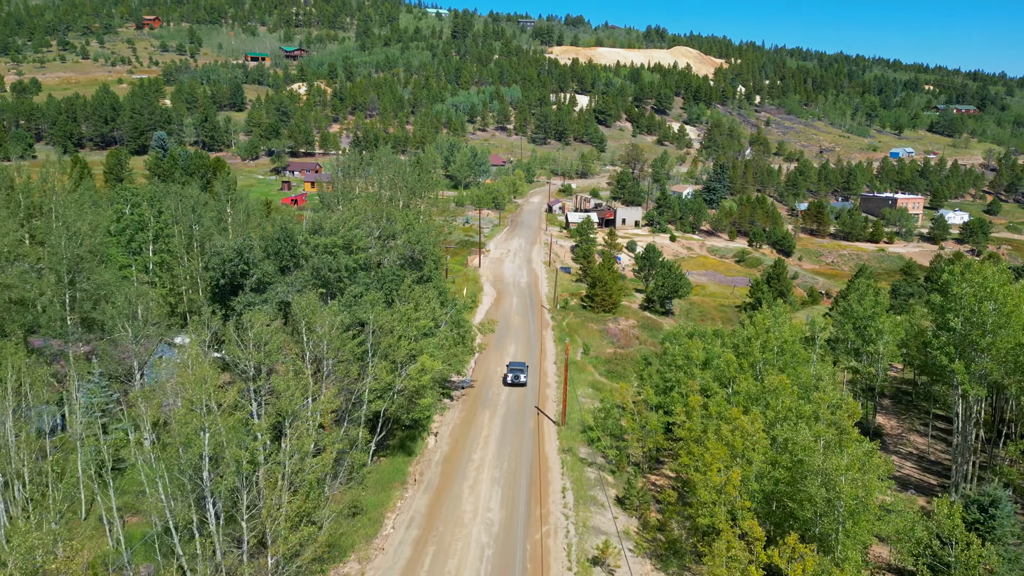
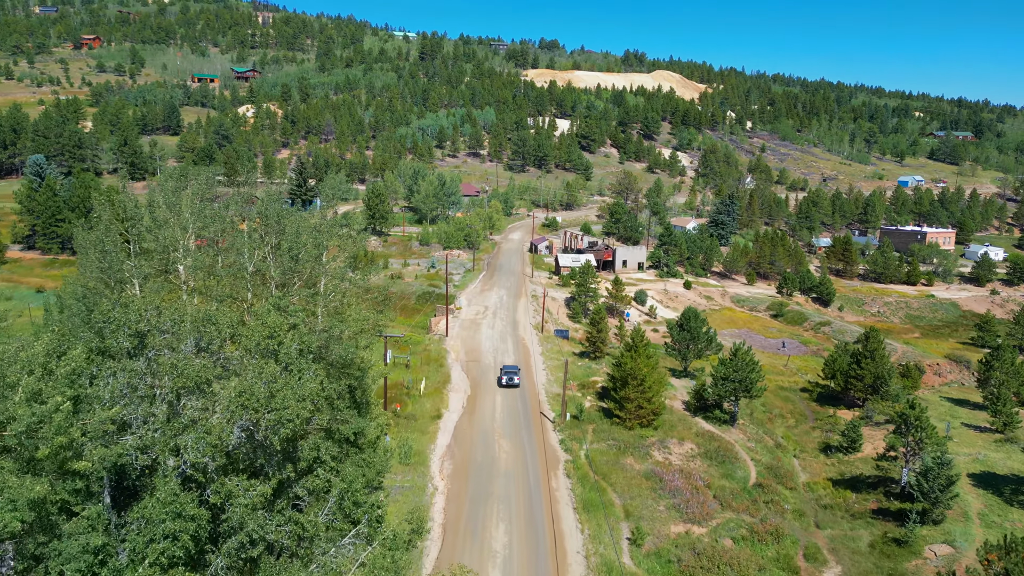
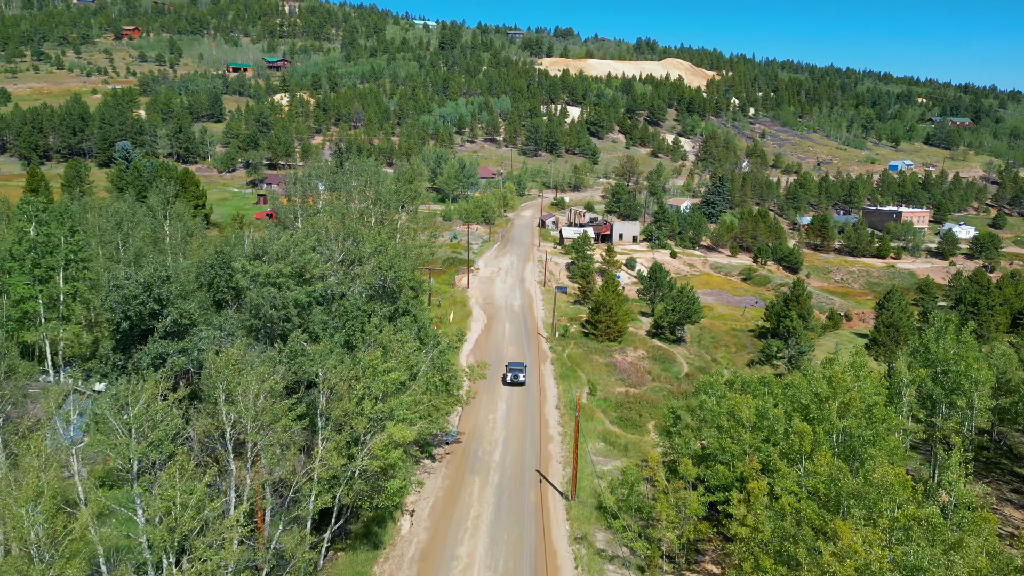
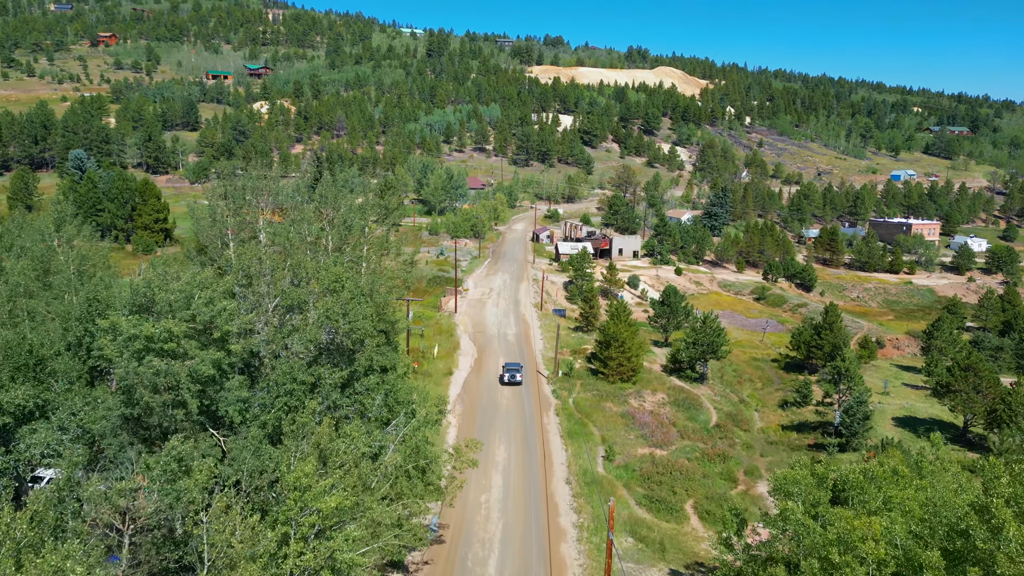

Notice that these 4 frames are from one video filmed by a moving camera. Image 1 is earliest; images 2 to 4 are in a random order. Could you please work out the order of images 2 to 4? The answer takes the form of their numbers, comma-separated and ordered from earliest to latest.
3, 4, 2
